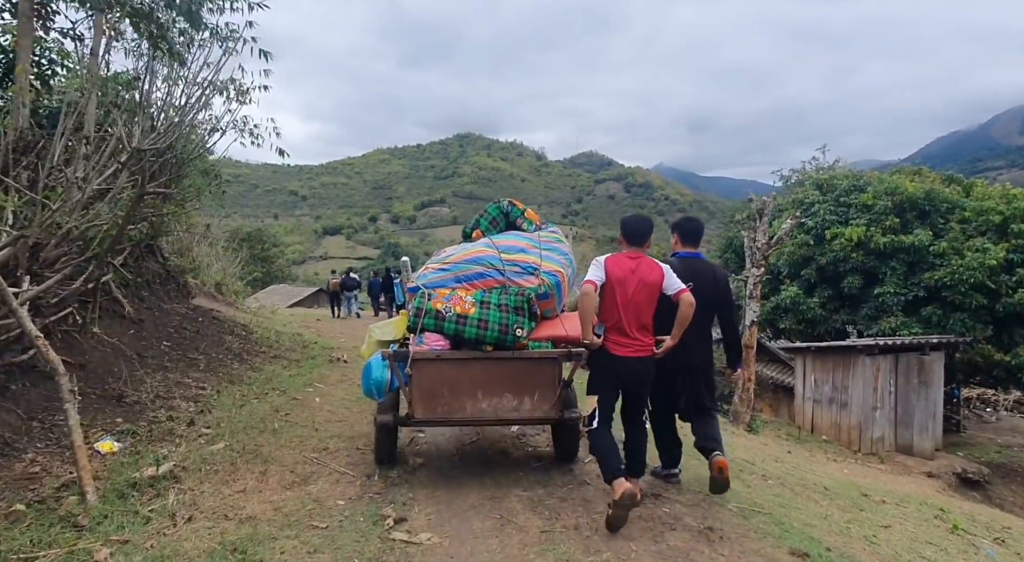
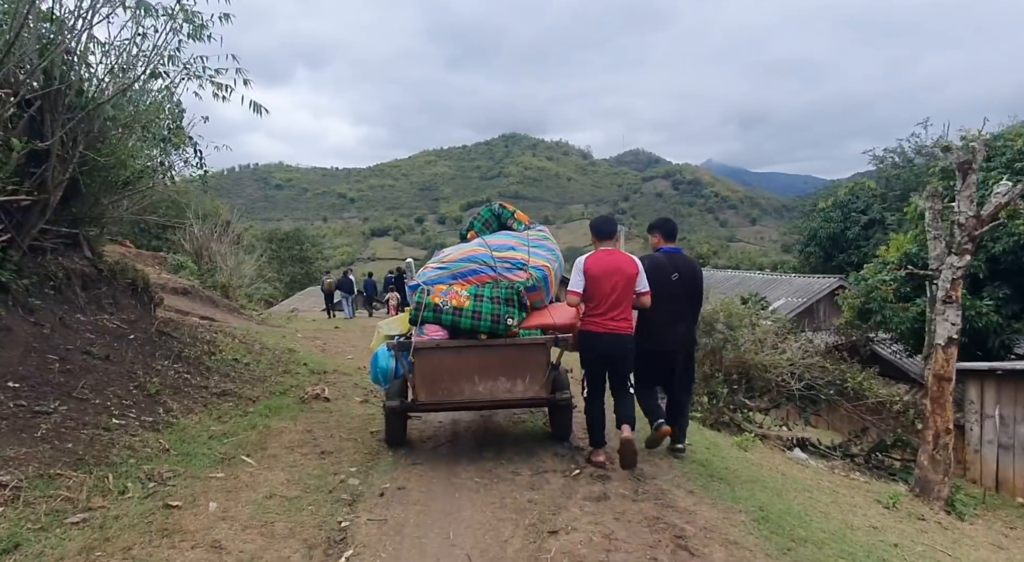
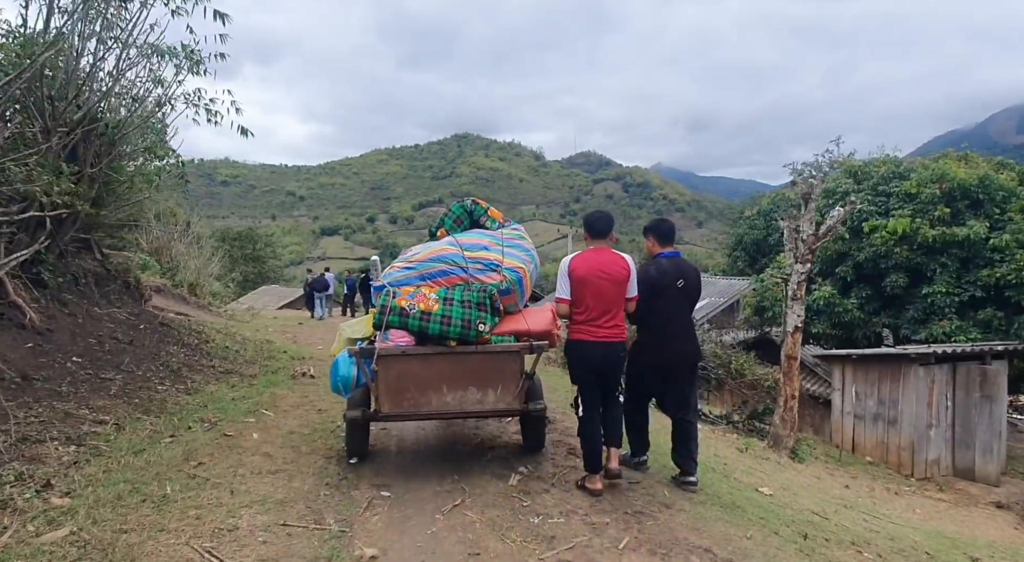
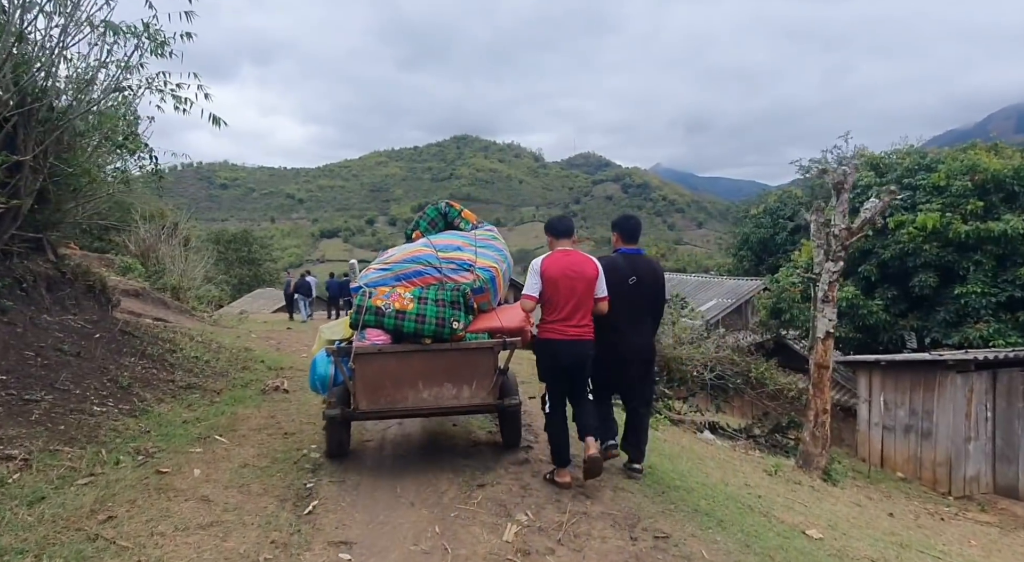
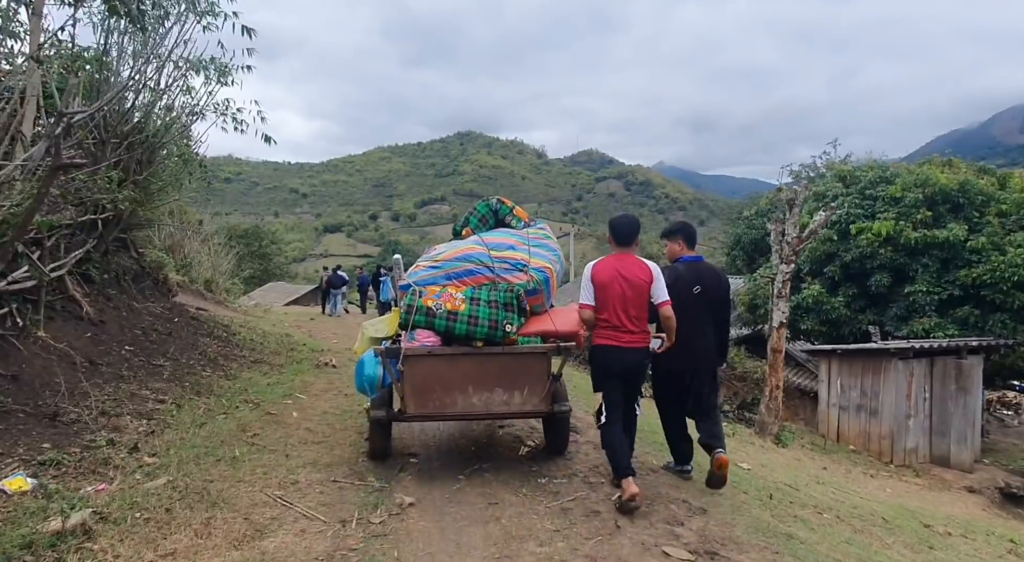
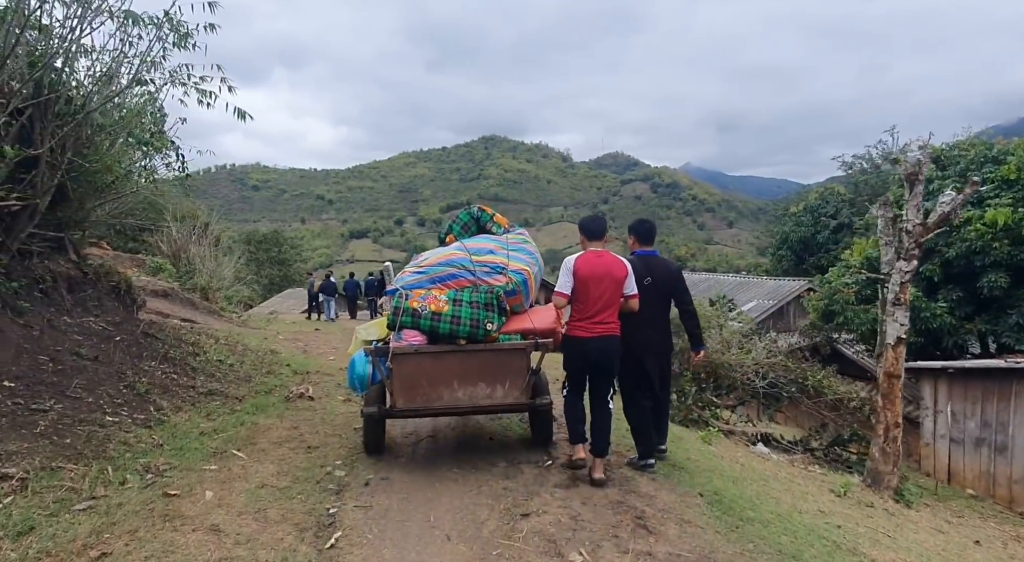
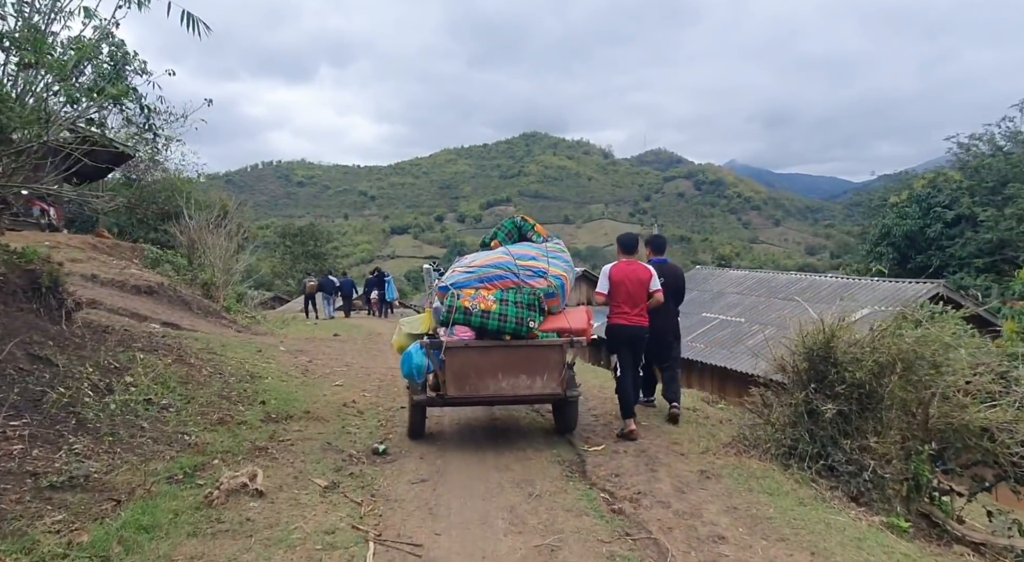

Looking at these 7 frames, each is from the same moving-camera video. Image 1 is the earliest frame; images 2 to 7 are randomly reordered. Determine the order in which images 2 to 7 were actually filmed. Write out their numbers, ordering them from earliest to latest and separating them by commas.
5, 3, 4, 6, 2, 7
